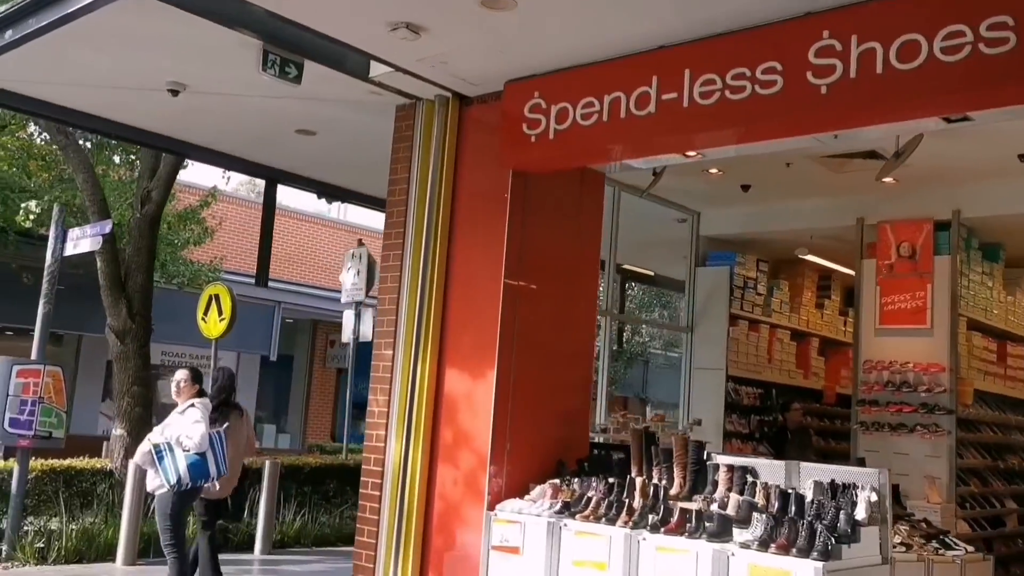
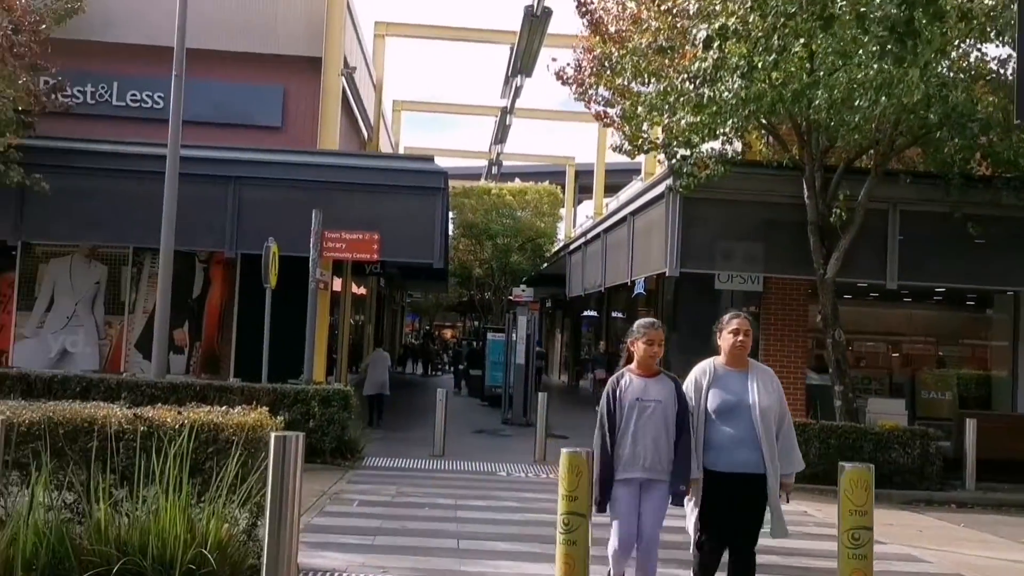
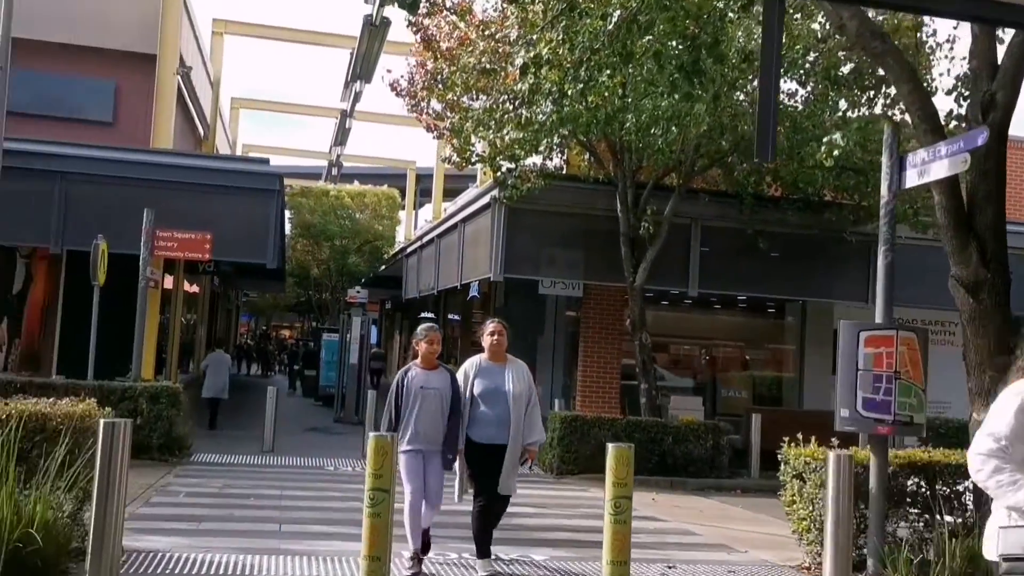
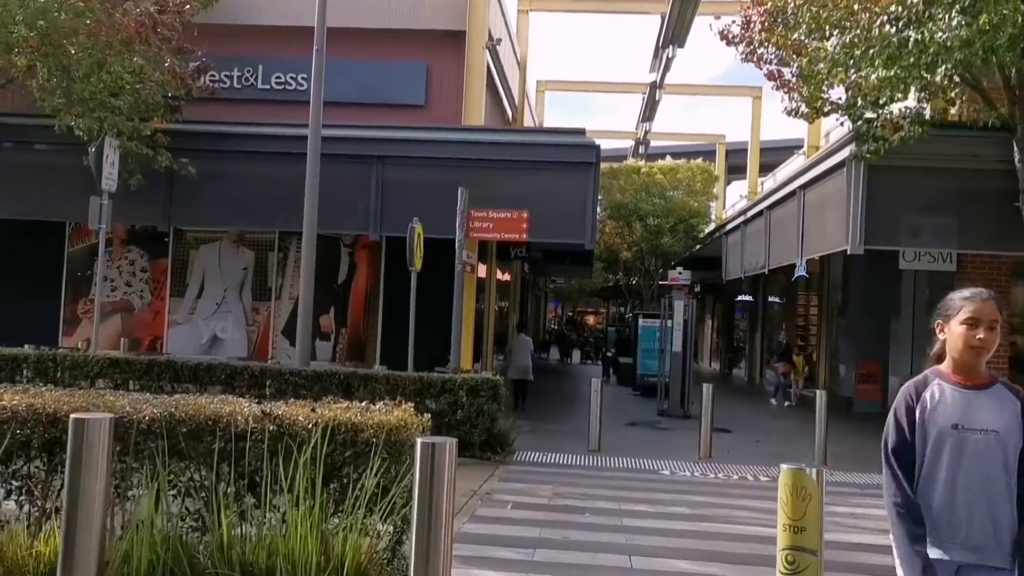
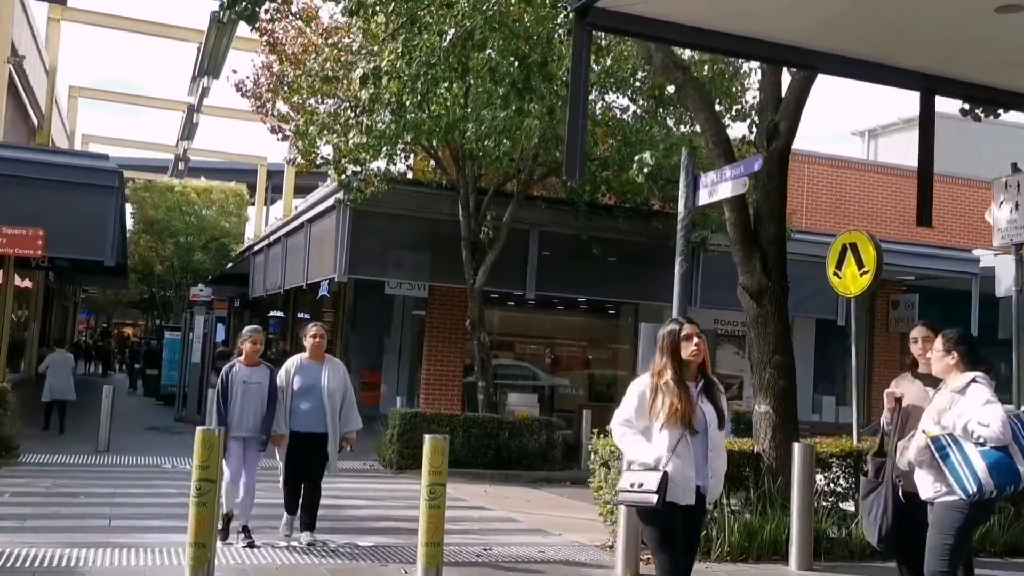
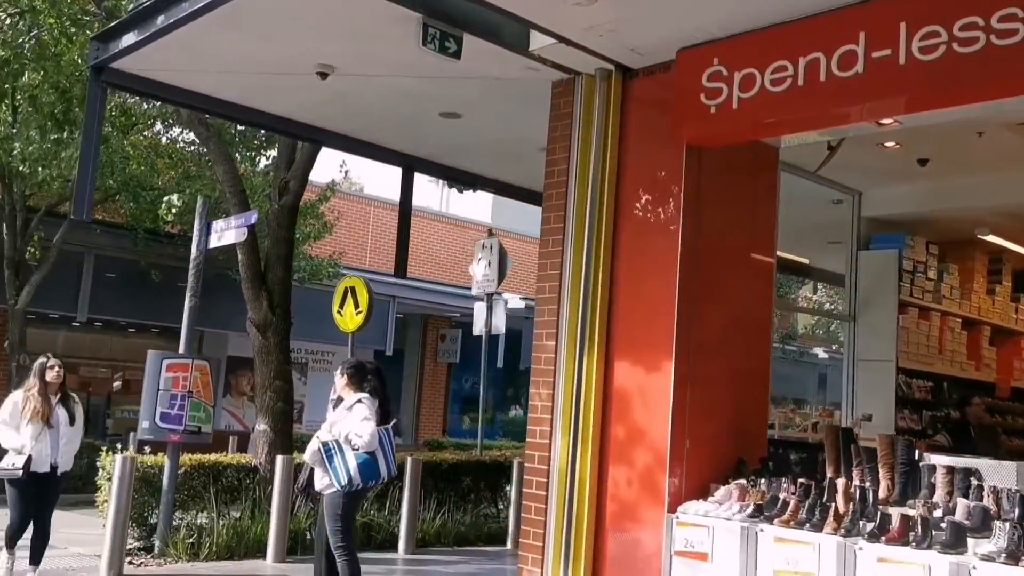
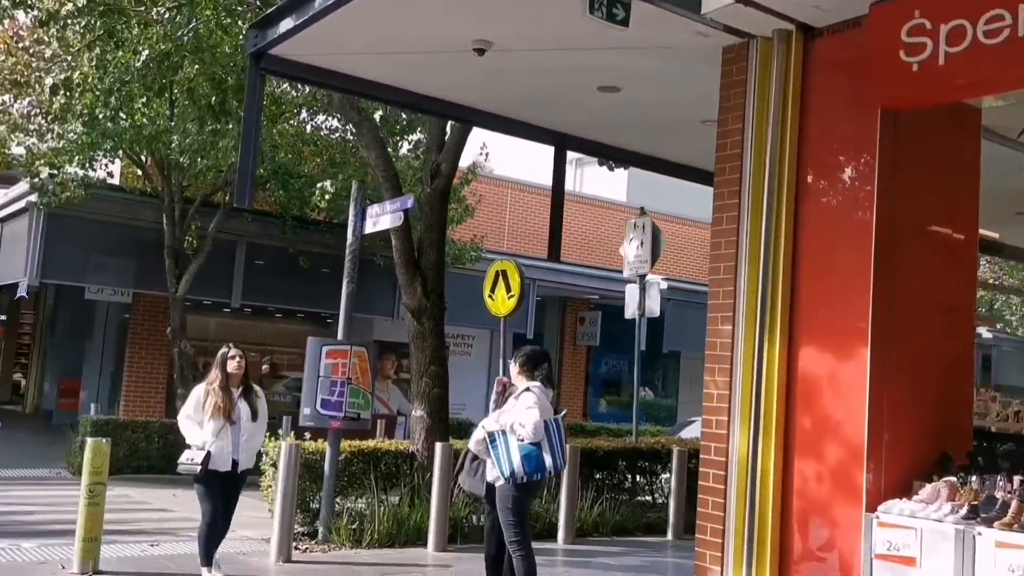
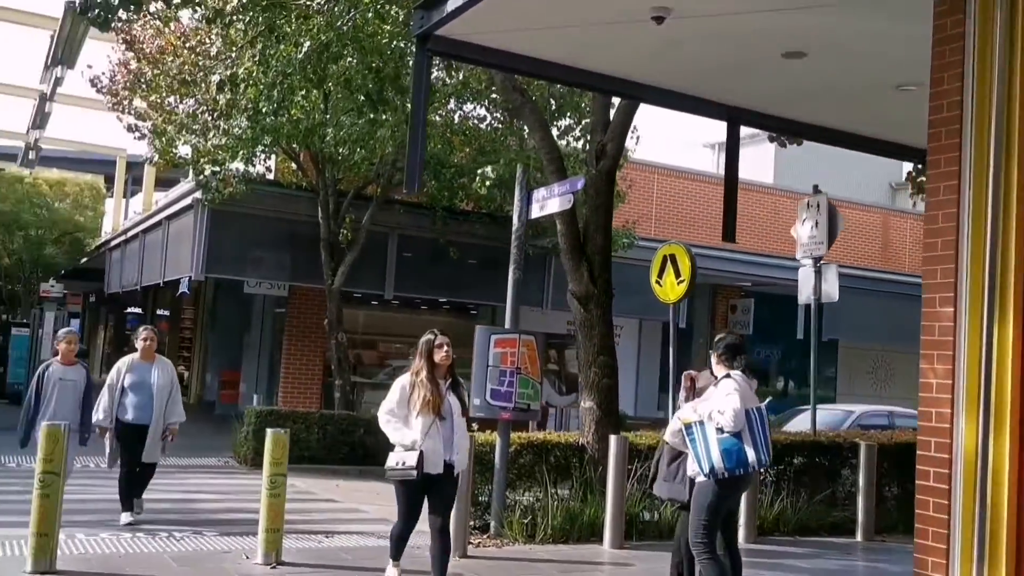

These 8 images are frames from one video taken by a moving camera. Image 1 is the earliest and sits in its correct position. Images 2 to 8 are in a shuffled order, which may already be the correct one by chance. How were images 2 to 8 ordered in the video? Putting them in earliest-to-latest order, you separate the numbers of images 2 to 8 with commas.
6, 7, 8, 5, 3, 2, 4
